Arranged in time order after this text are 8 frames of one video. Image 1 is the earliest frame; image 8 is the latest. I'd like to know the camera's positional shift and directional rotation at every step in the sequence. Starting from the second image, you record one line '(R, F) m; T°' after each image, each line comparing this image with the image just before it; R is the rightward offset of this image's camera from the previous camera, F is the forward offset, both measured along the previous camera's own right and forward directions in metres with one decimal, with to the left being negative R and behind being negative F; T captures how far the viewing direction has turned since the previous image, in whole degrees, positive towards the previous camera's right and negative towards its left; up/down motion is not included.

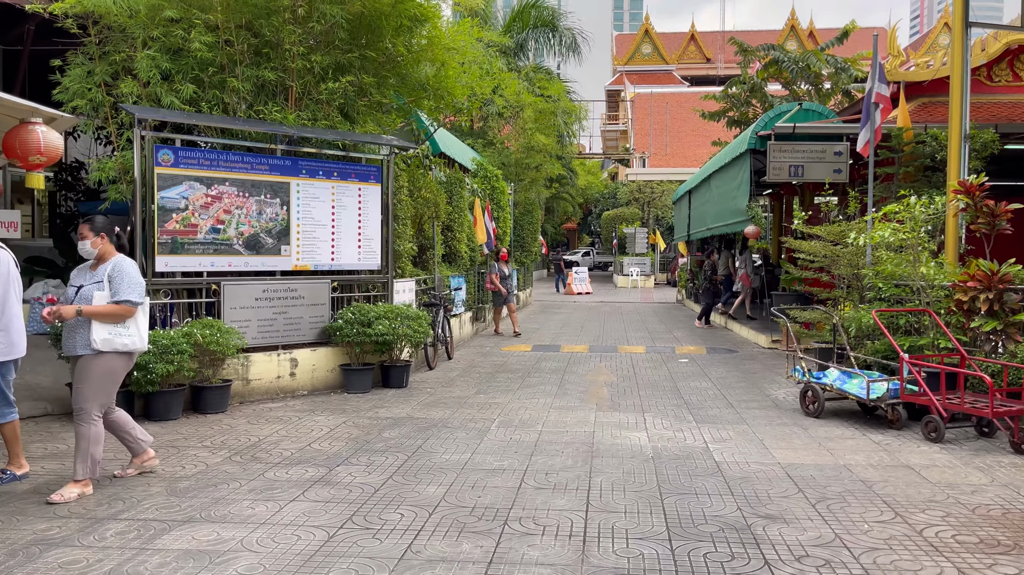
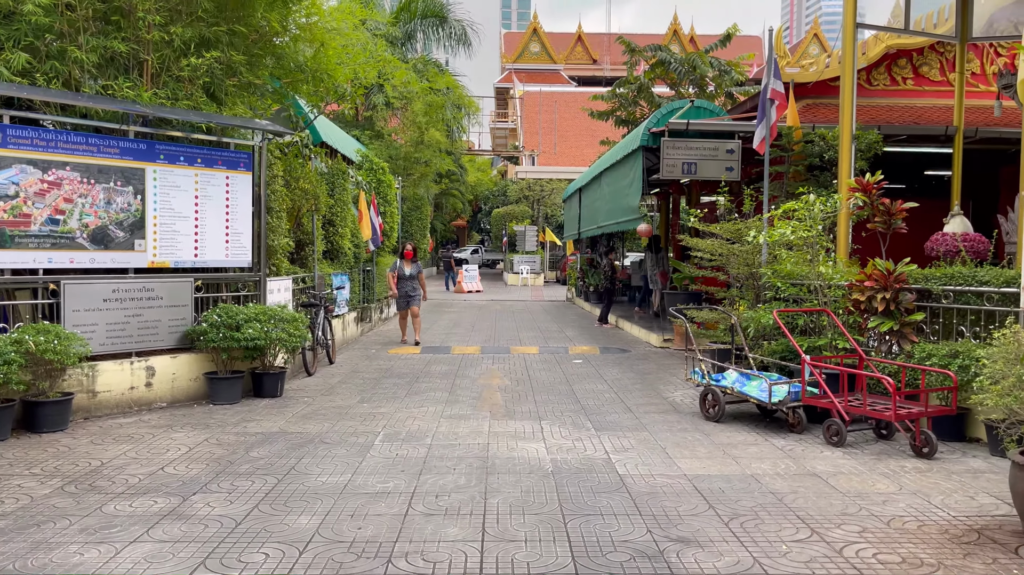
(0.0, +0.6) m; +8°
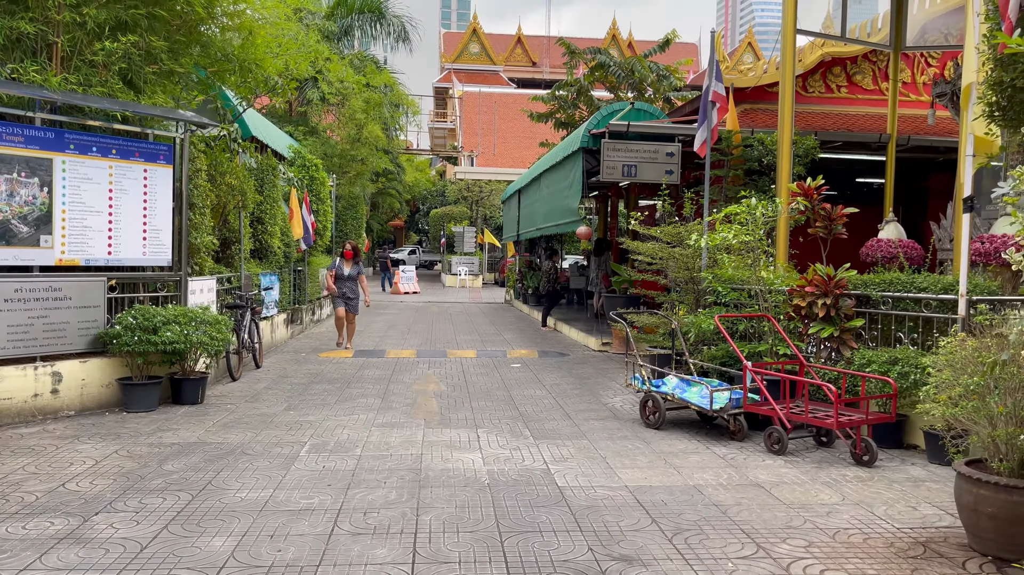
(0.0, +0.3) m; +4°
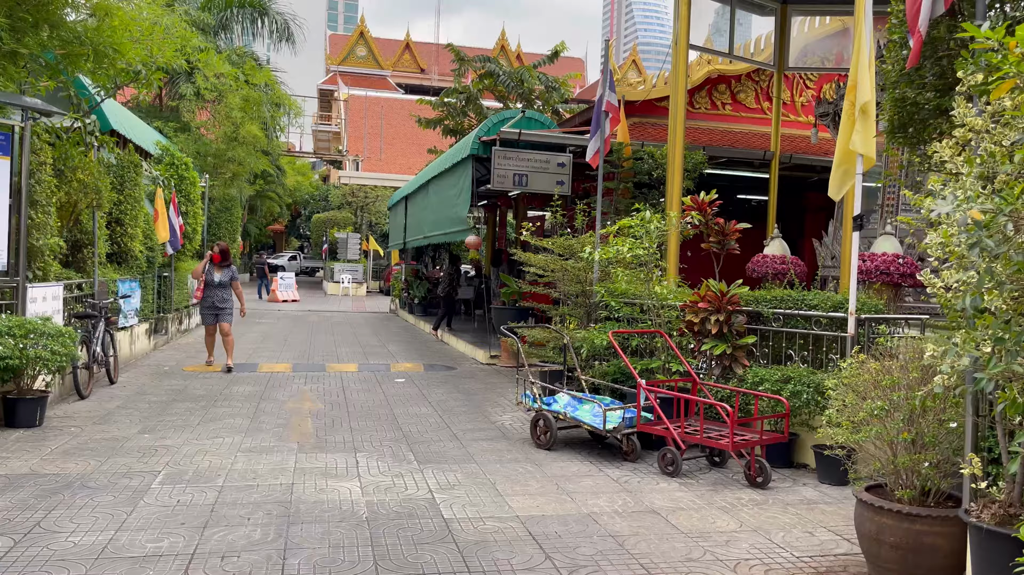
(0.0, +0.4) m; +8°
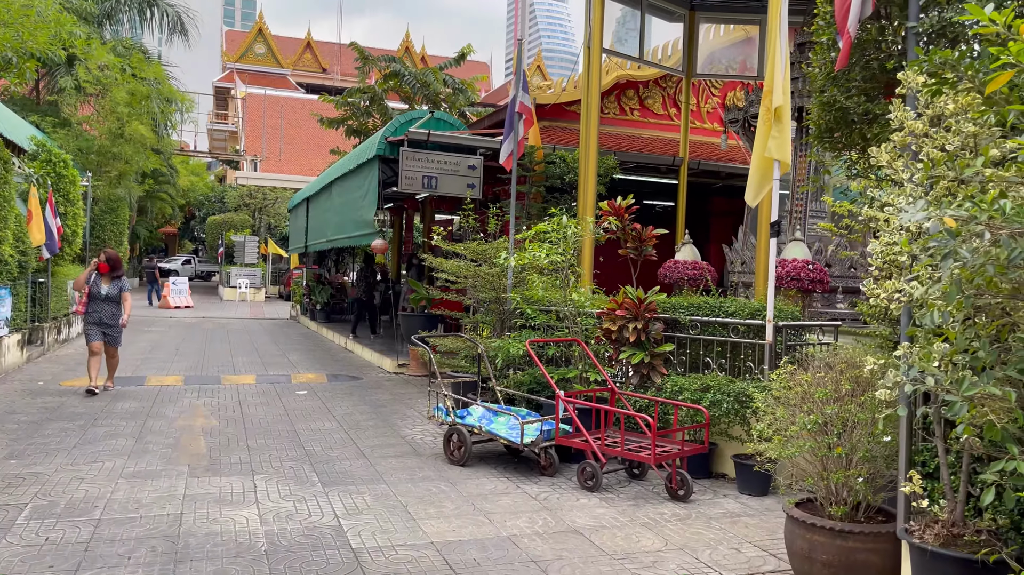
(-0.1, +0.3) m; +7°
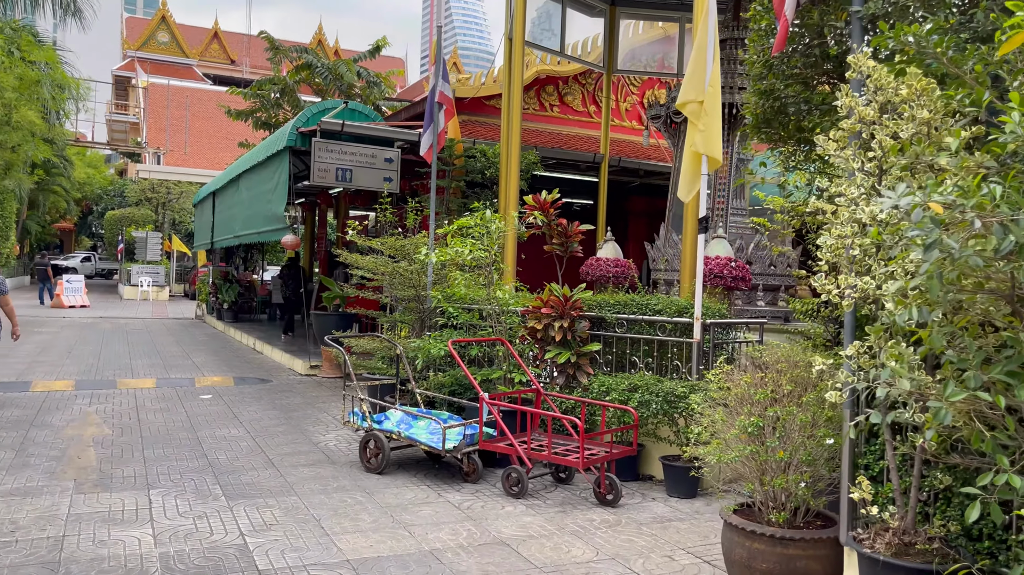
(0.0, +0.3) m; +6°
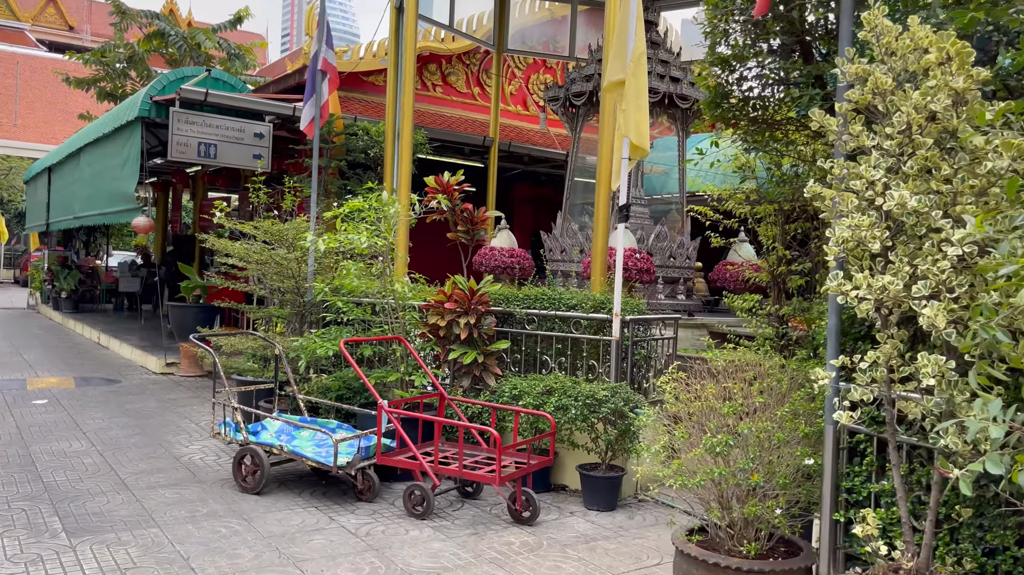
(-0.3, +0.7) m; +9°
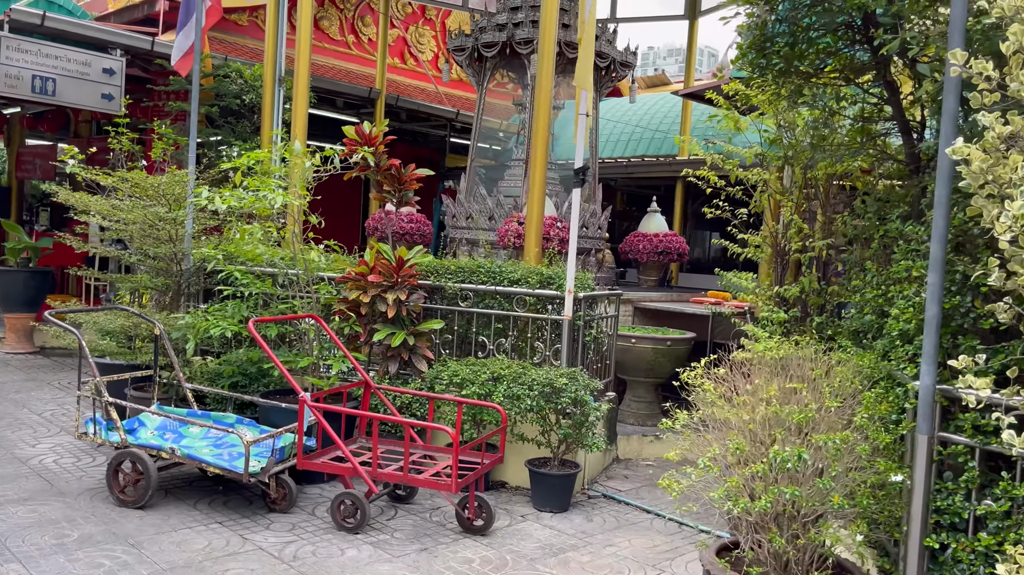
(-0.6, +0.8) m; +11°
